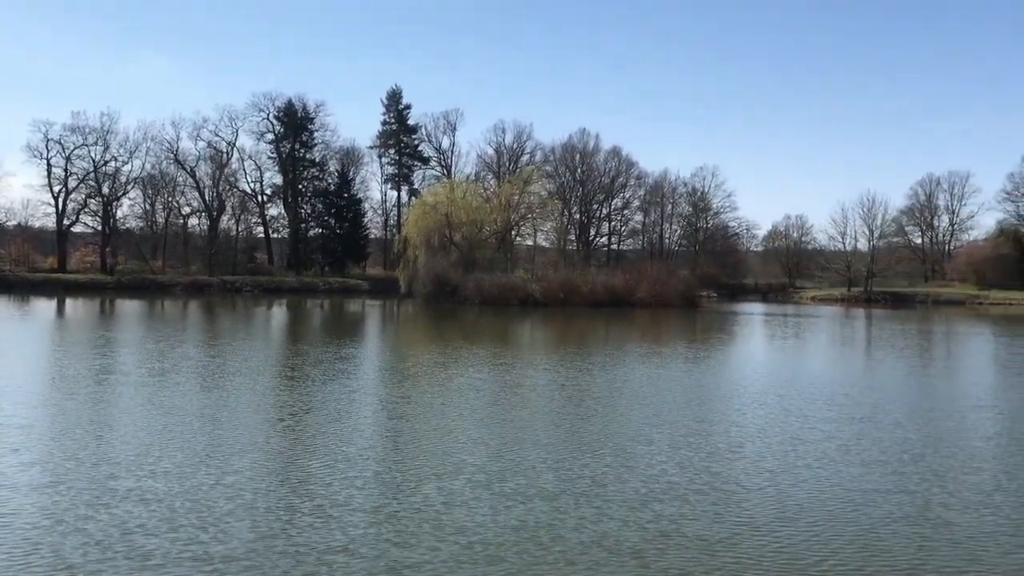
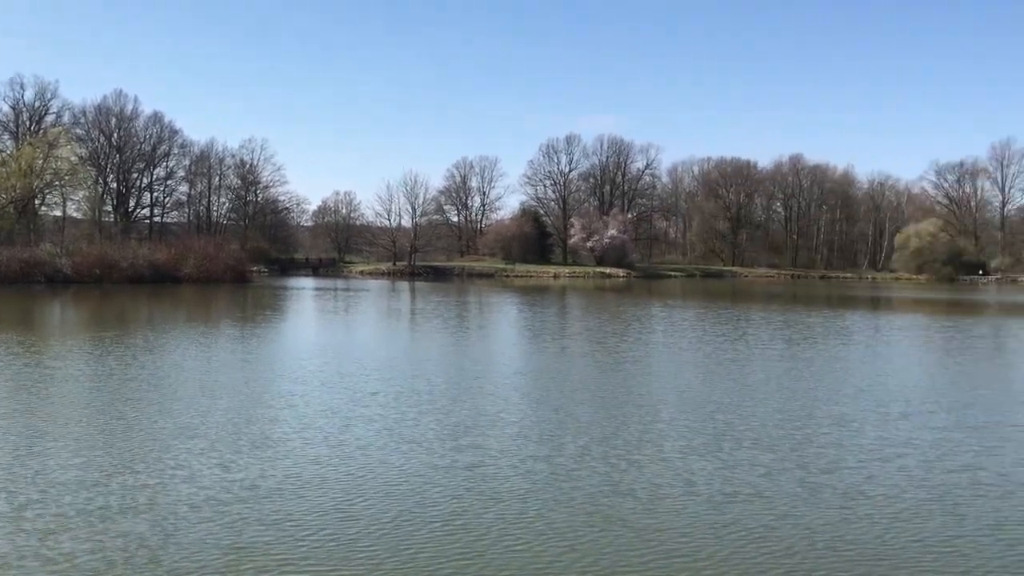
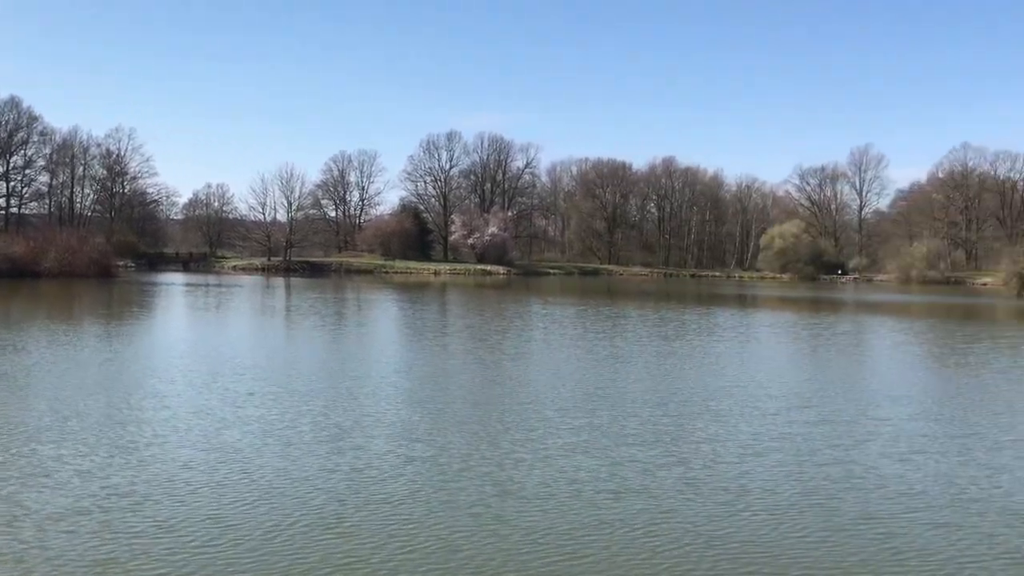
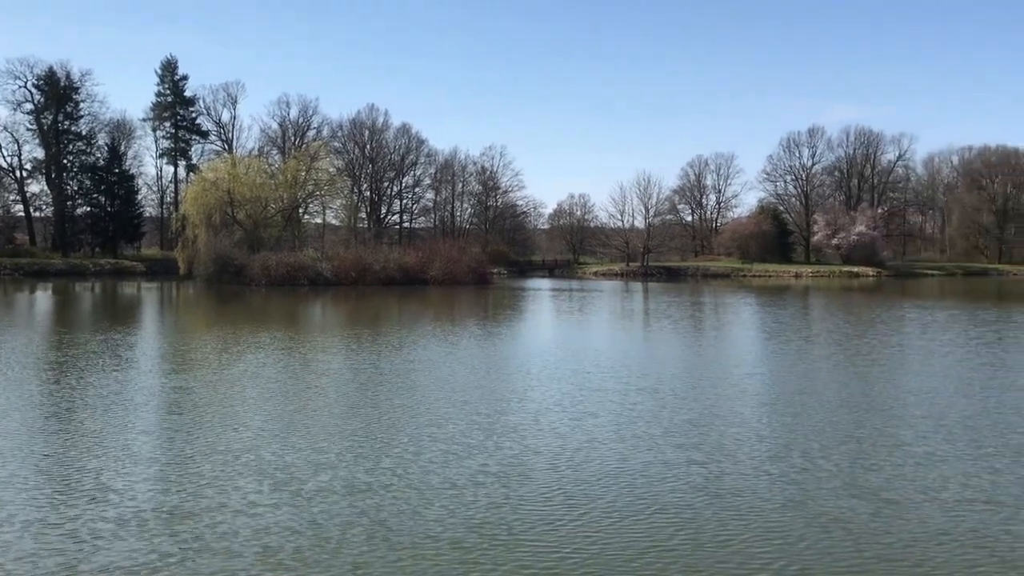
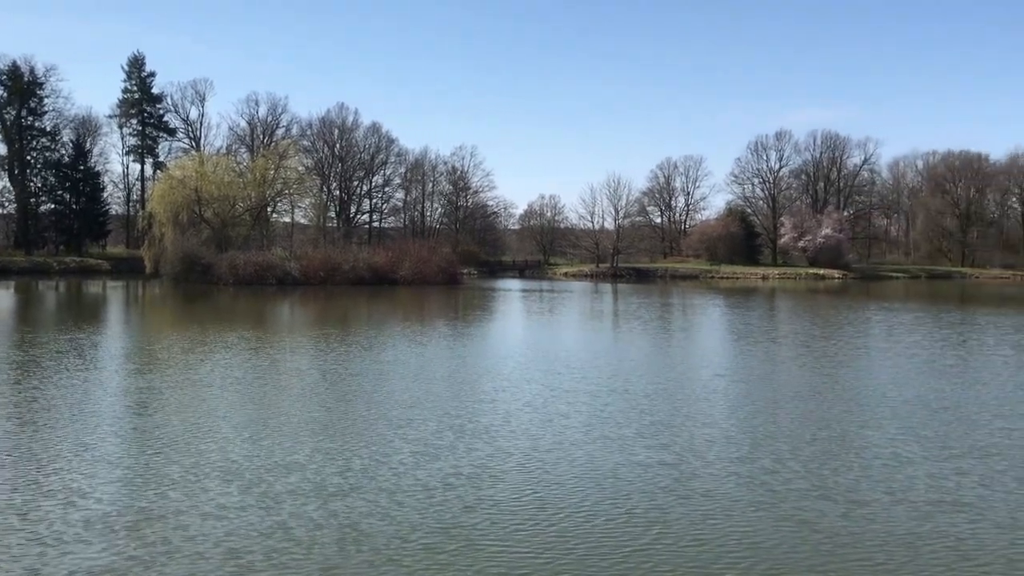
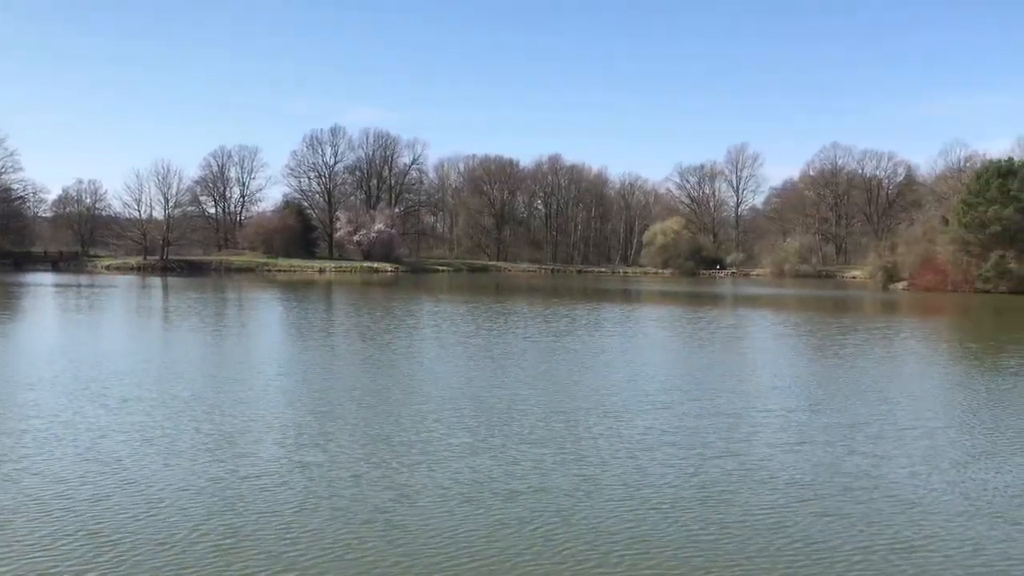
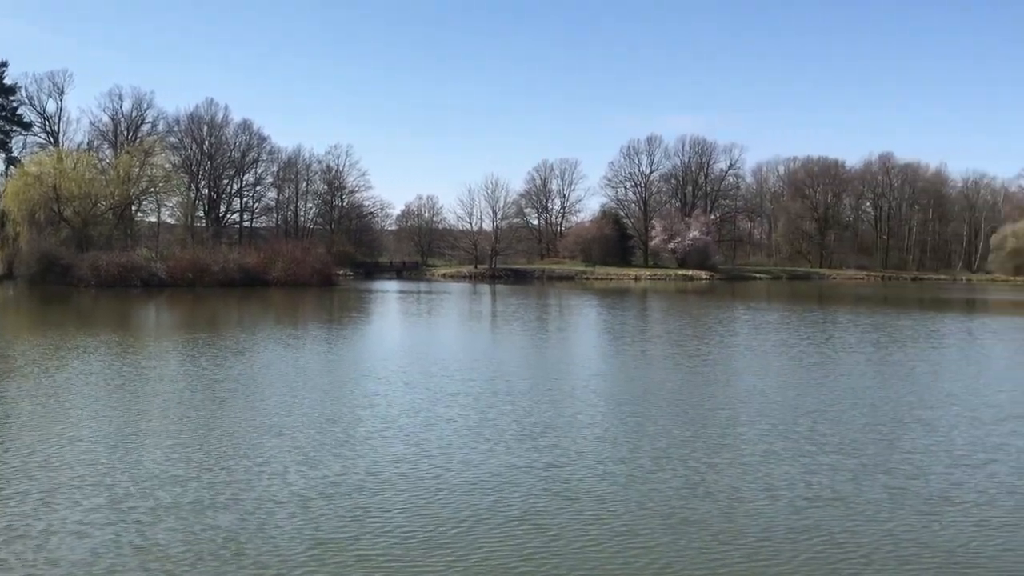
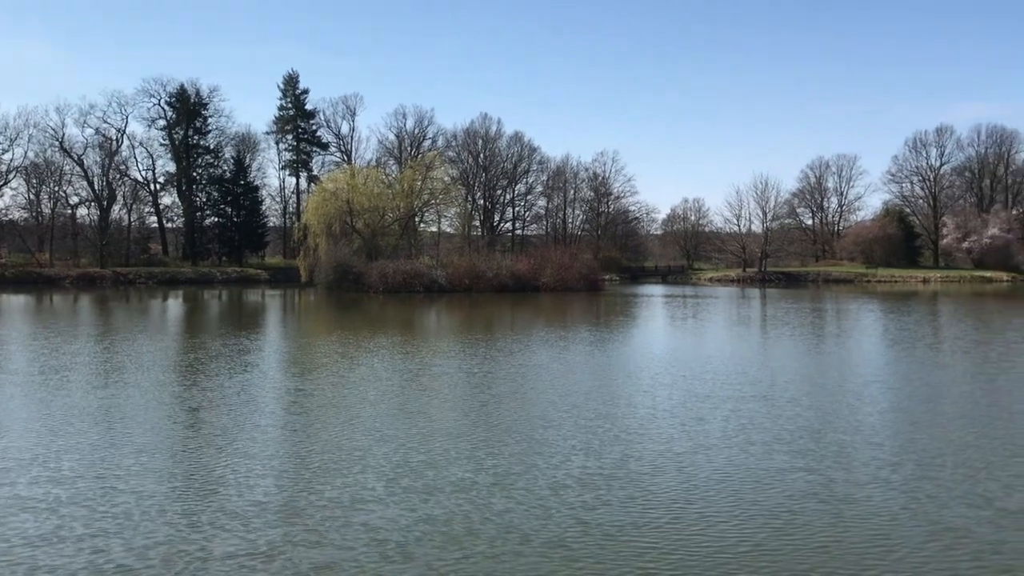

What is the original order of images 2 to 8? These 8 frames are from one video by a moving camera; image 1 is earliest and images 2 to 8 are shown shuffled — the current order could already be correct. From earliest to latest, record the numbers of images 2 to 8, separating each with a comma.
8, 4, 5, 7, 2, 3, 6
